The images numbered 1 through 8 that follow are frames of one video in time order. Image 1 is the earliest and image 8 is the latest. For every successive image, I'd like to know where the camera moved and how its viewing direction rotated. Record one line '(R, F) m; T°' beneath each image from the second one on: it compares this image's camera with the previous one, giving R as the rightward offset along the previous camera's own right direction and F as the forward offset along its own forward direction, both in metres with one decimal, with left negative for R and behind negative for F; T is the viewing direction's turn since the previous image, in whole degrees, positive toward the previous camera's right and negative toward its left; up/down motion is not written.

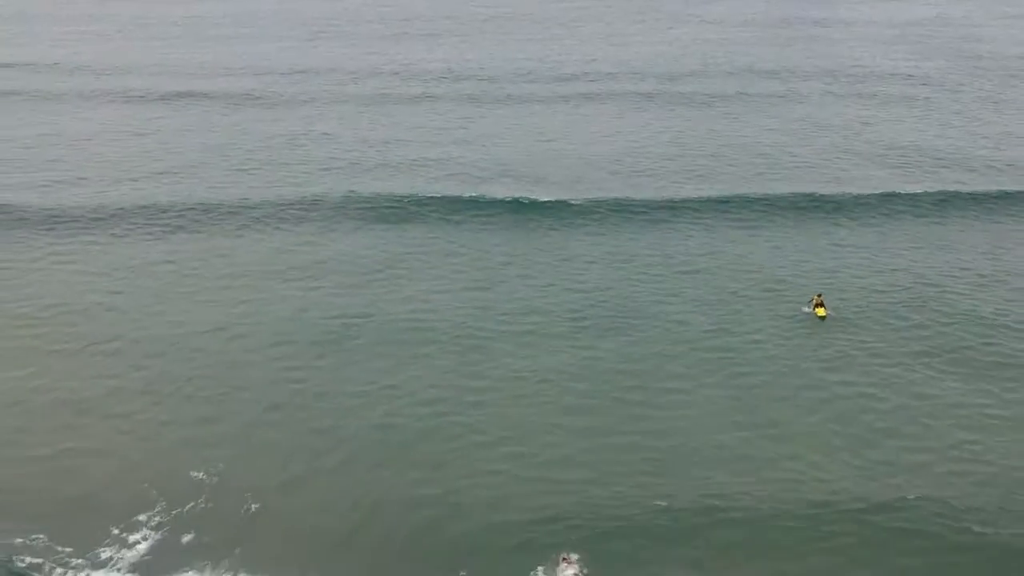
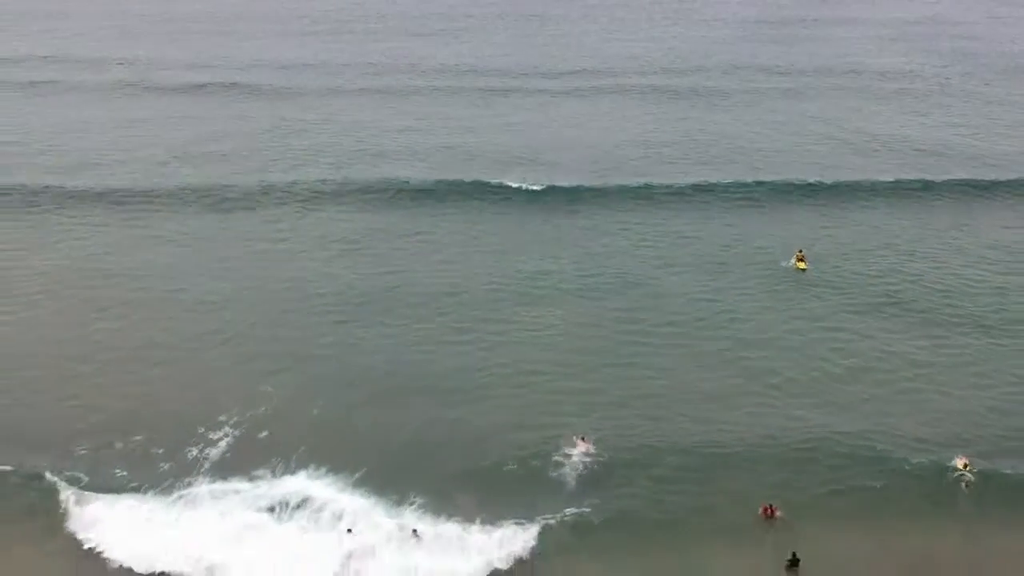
(-0.6, -4.9) m; 0°
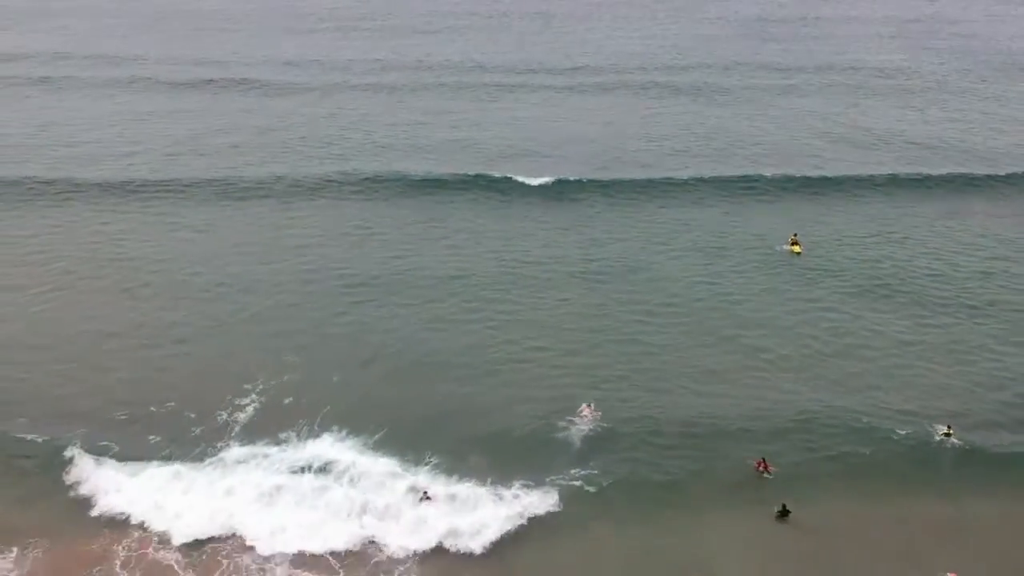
(-0.3, -2.0) m; 0°
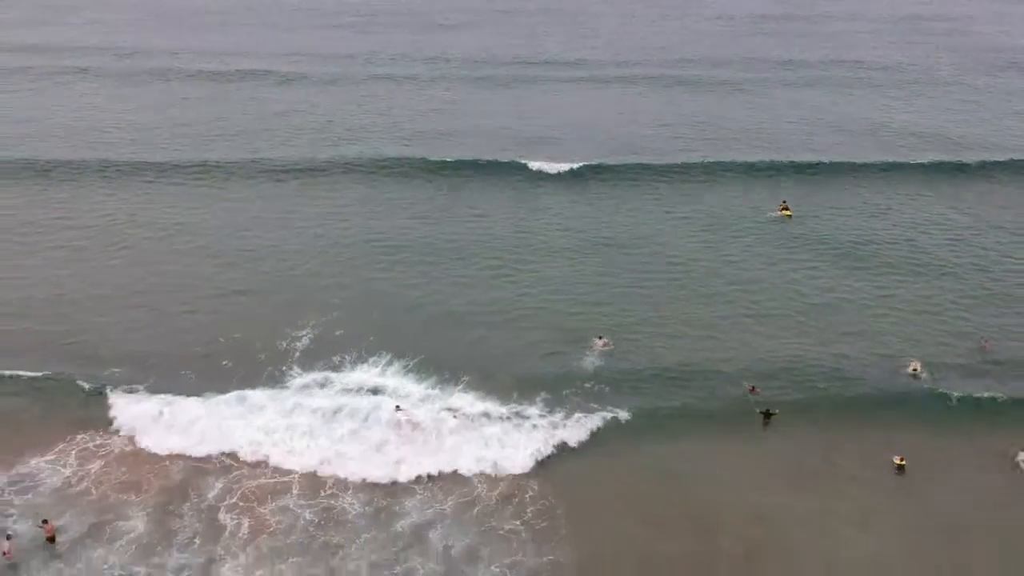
(-0.7, -4.7) m; 0°
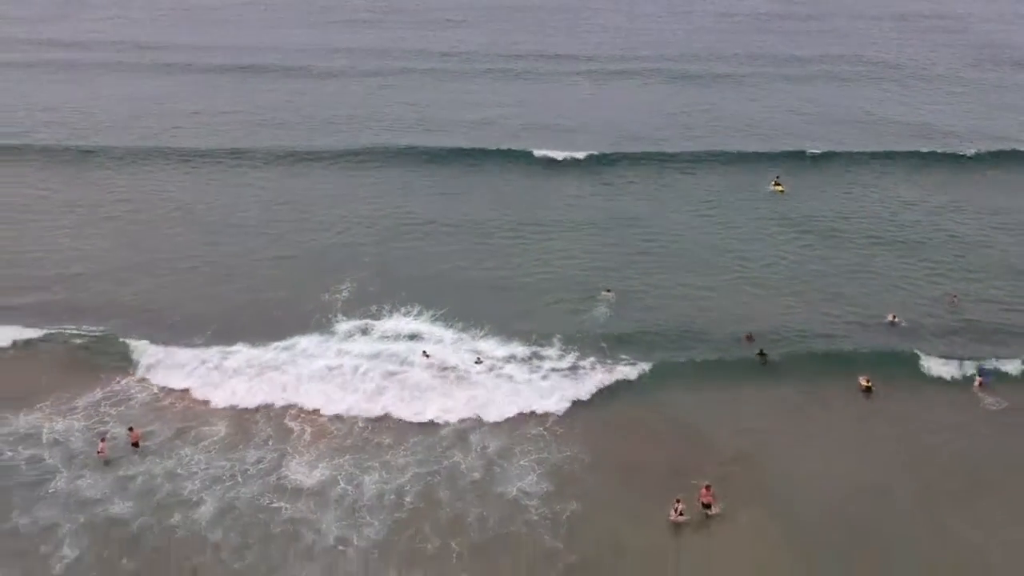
(-0.7, -4.1) m; 0°
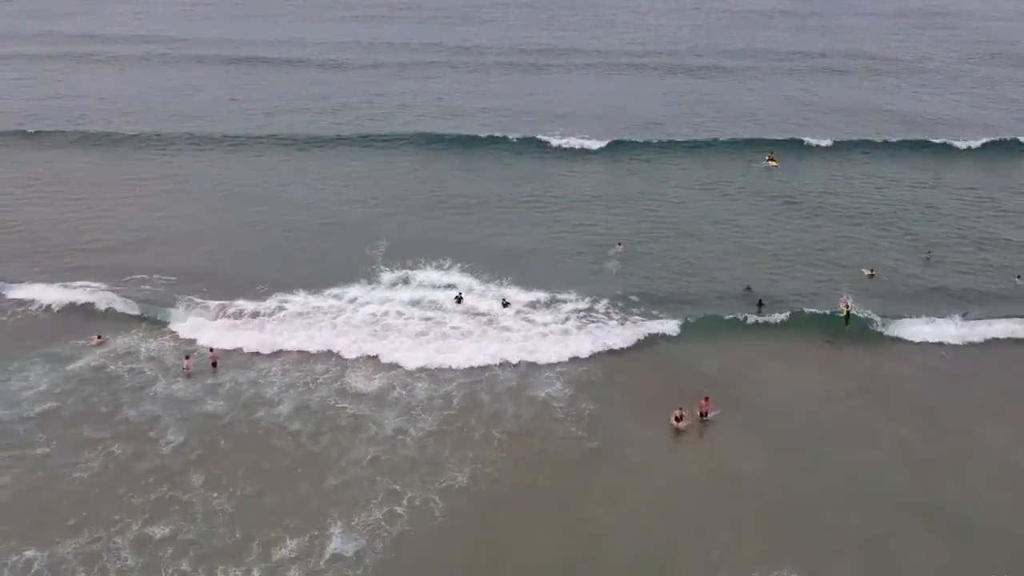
(-0.8, -4.9) m; 0°
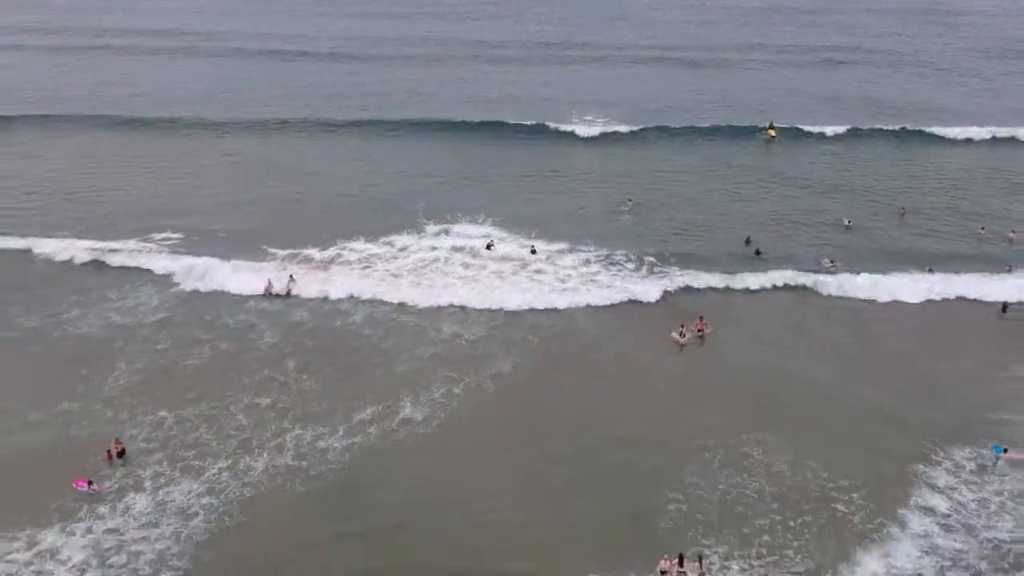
(-0.8, -6.2) m; -1°
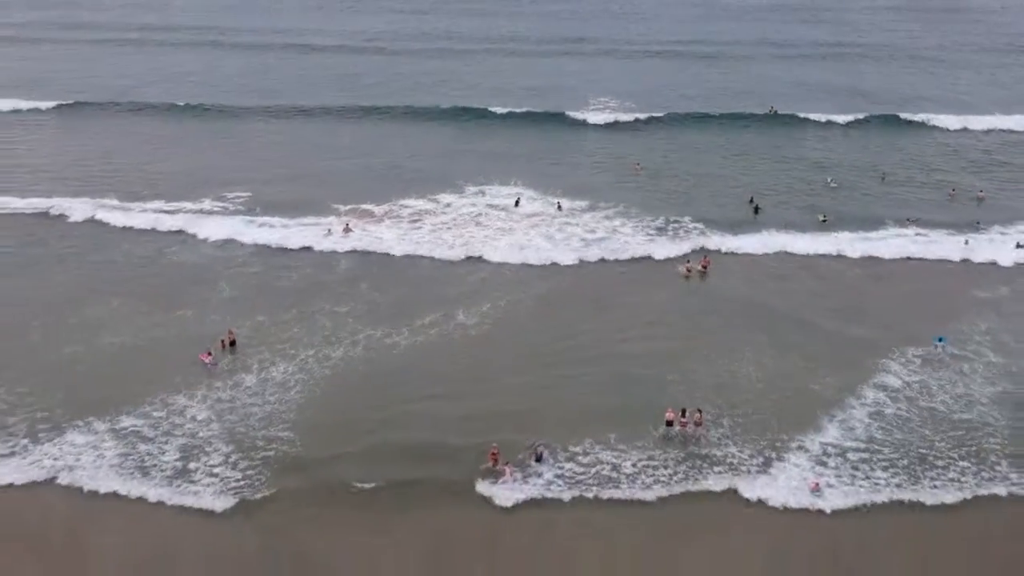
(-1.0, -6.7) m; -1°
